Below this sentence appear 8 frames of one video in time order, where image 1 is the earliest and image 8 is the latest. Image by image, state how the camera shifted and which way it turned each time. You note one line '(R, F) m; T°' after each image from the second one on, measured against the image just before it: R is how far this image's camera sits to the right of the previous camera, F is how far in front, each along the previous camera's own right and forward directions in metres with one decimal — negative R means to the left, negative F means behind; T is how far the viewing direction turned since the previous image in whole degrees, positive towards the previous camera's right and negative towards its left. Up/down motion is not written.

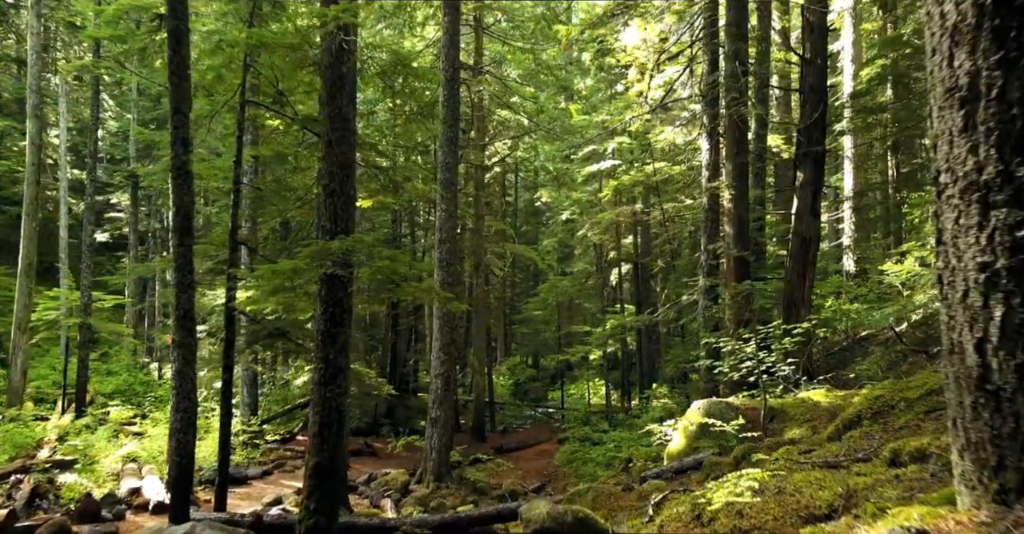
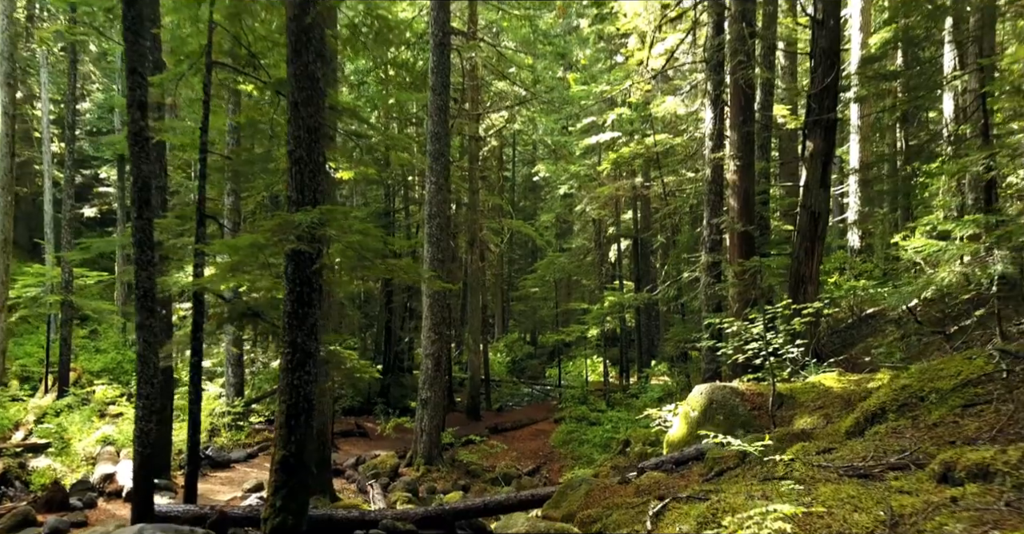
(+0.1, +0.7) m; 0°
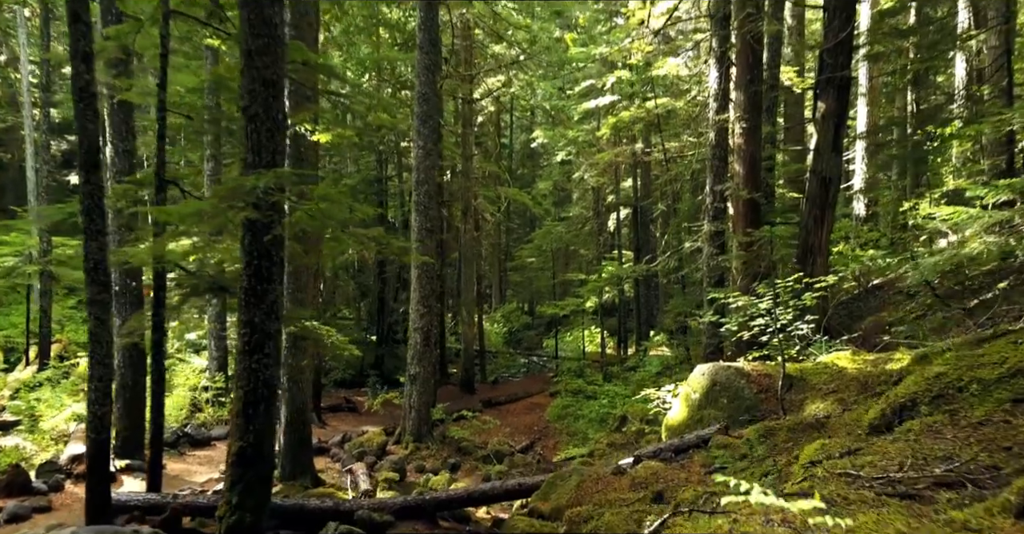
(+0.1, +0.8) m; 0°
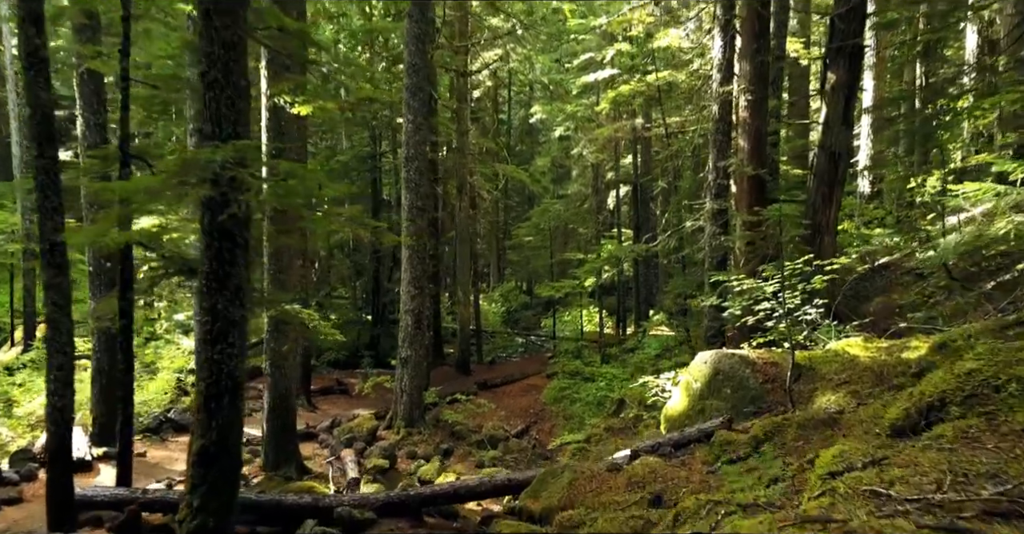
(+0.1, +0.6) m; 0°
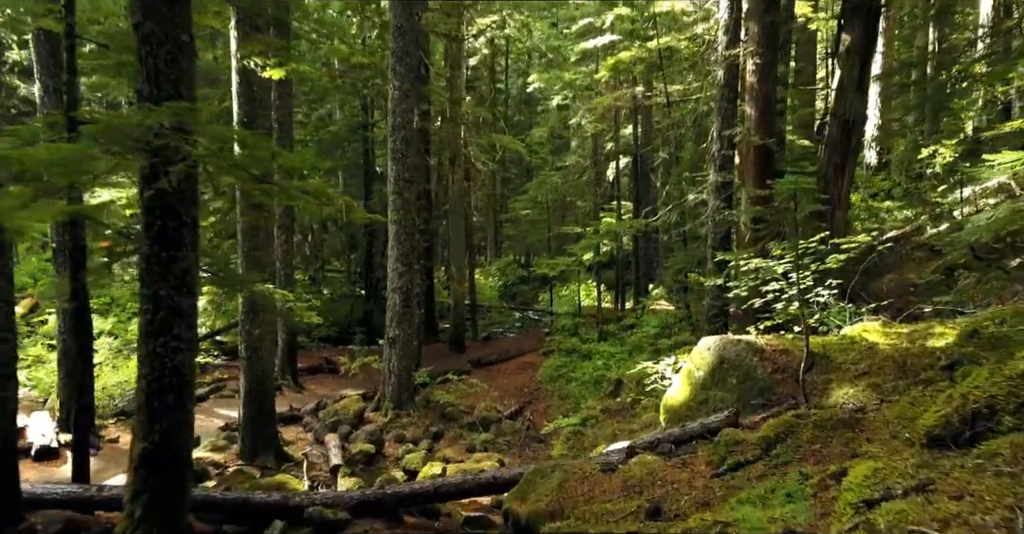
(+0.1, +0.7) m; 0°
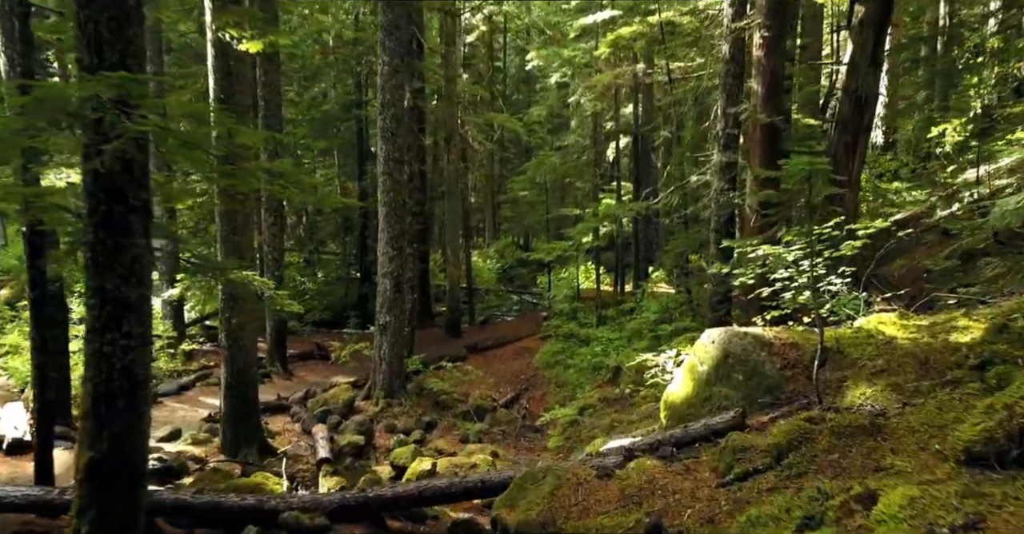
(+0.1, +0.5) m; 0°
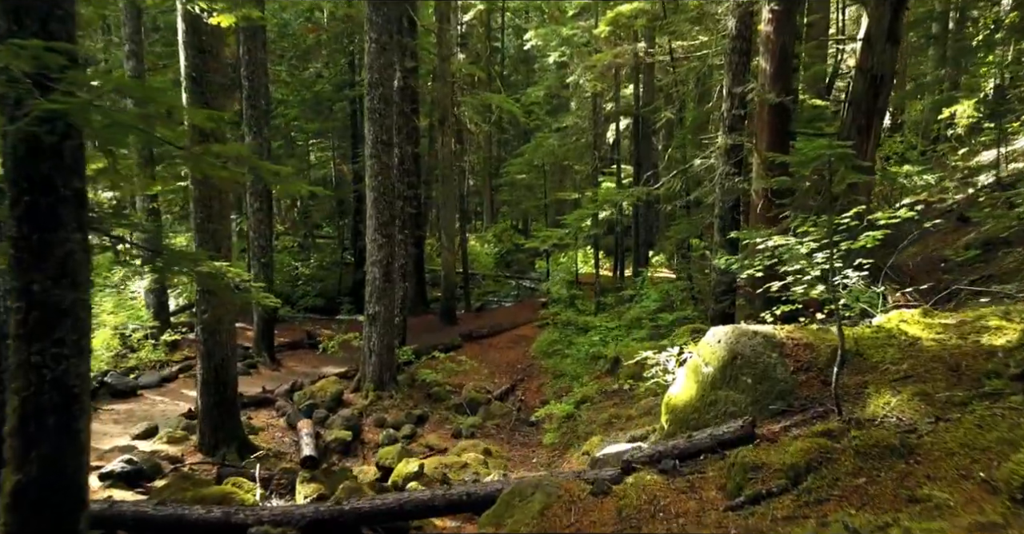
(+0.1, +0.6) m; 0°
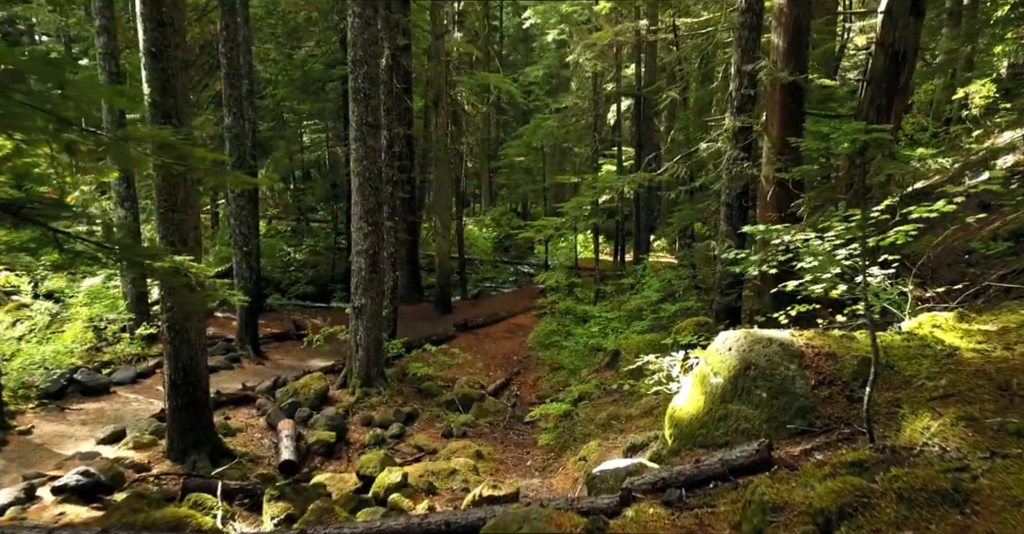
(+0.1, +0.7) m; 0°
